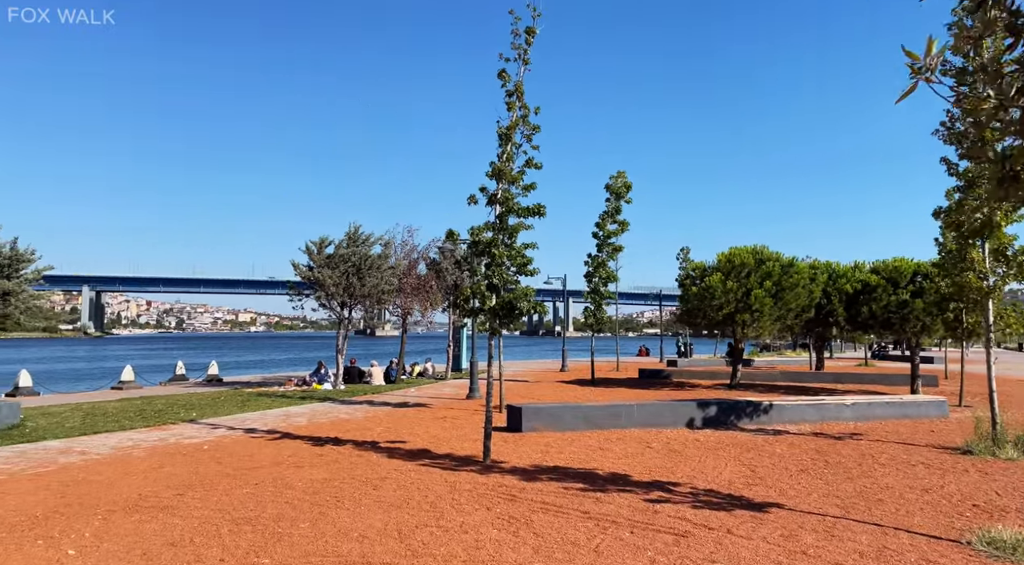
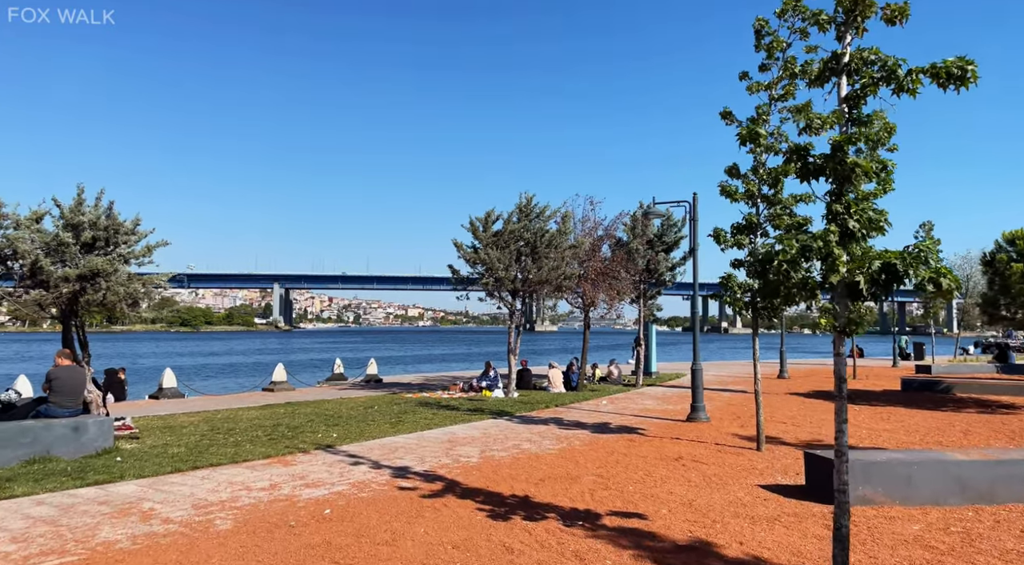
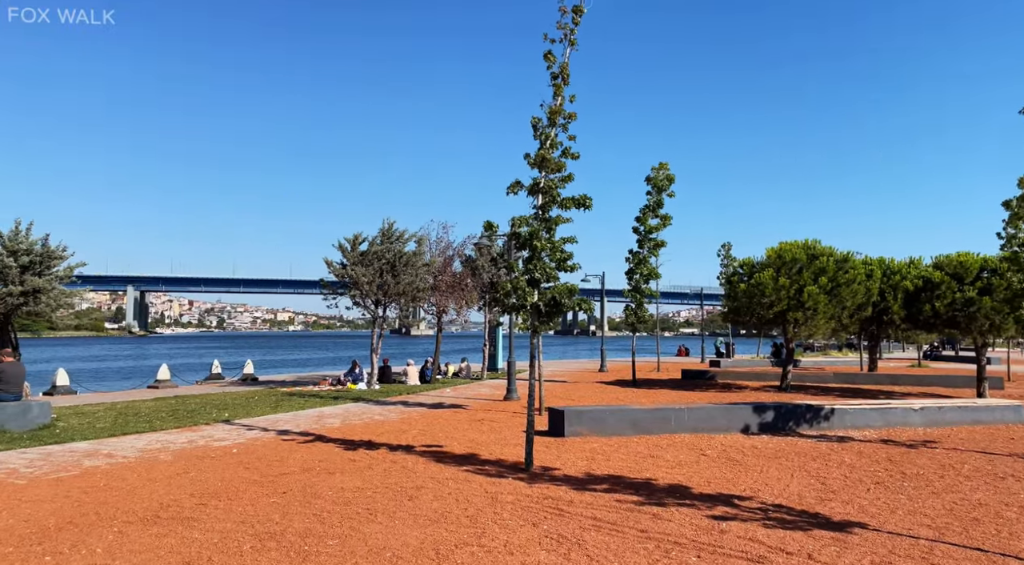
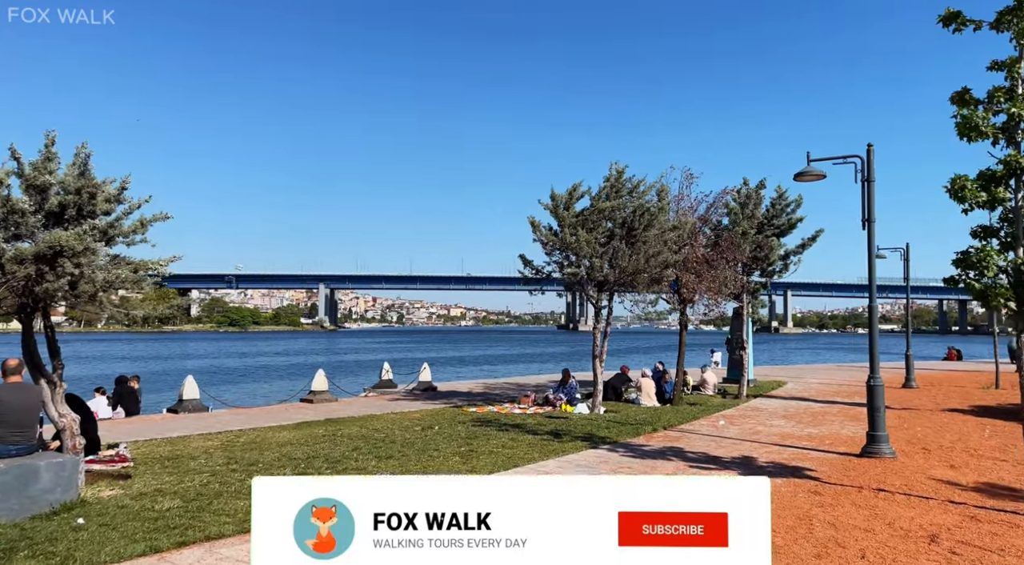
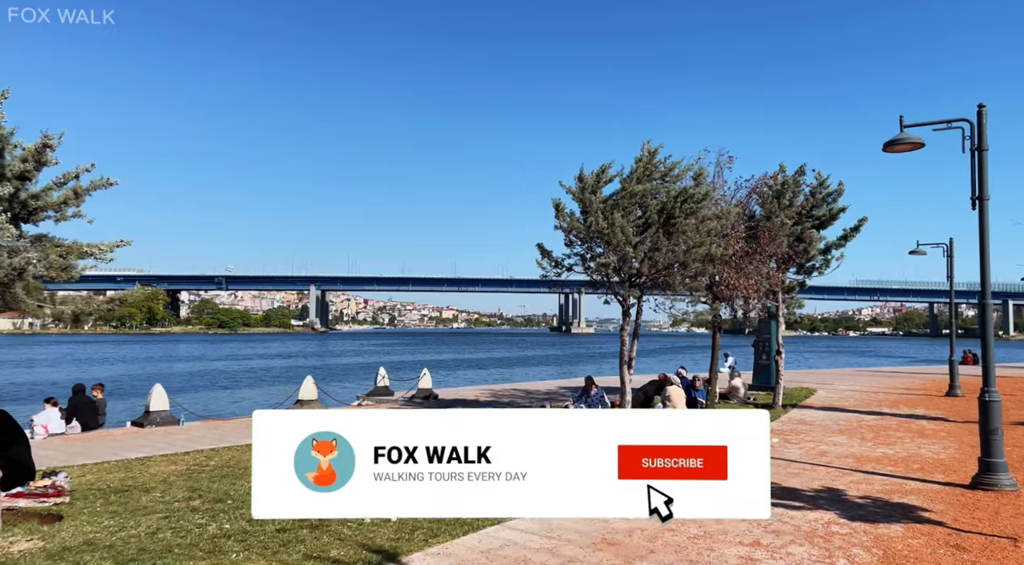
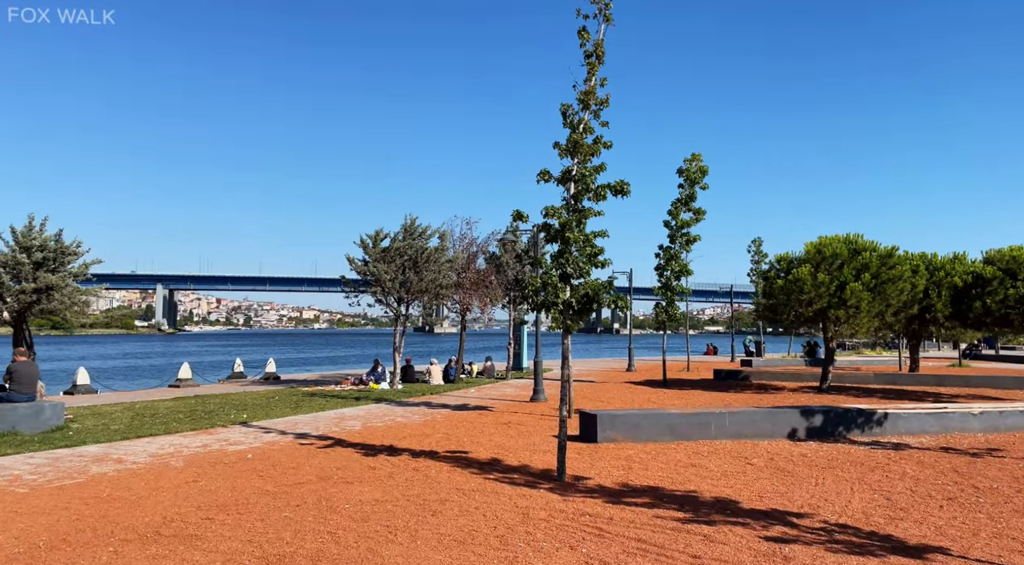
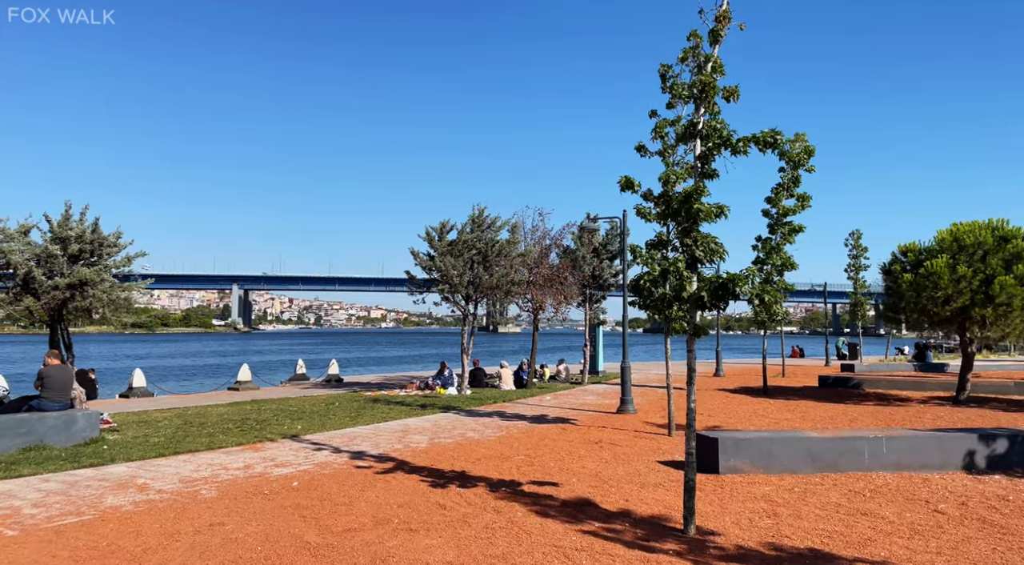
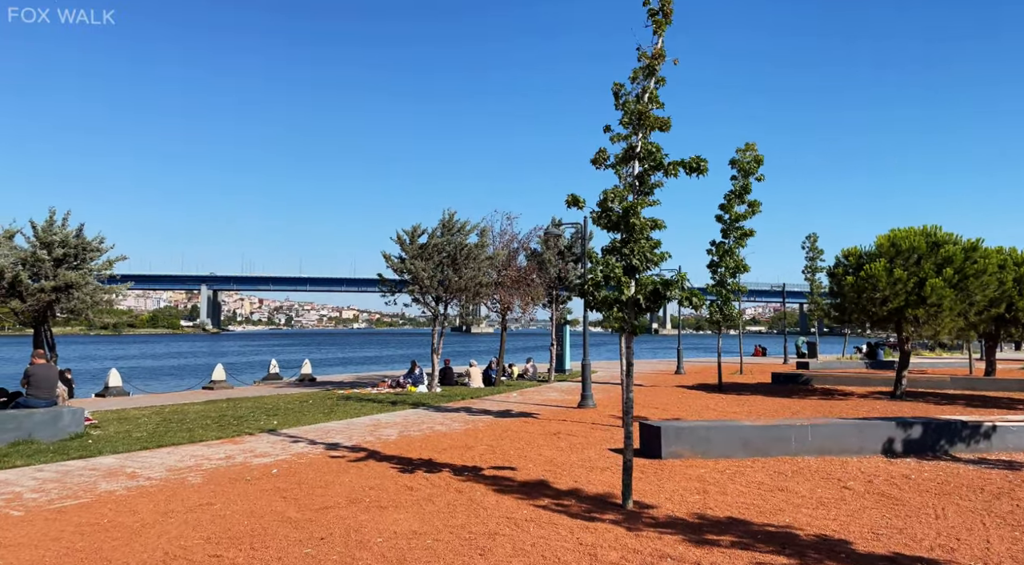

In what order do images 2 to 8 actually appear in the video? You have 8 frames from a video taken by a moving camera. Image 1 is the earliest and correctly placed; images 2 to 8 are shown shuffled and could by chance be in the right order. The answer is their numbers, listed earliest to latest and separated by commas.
3, 6, 8, 7, 2, 4, 5
